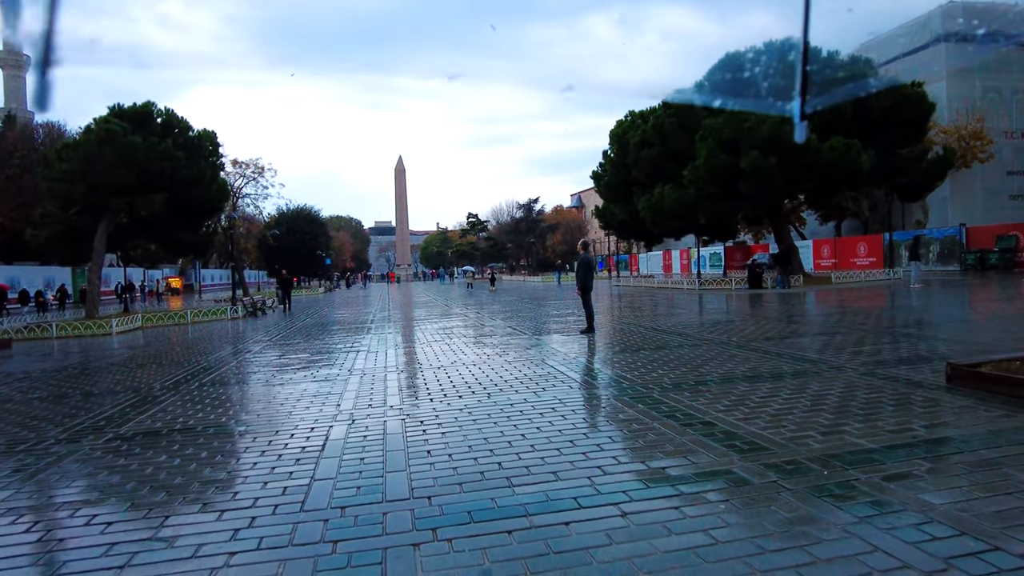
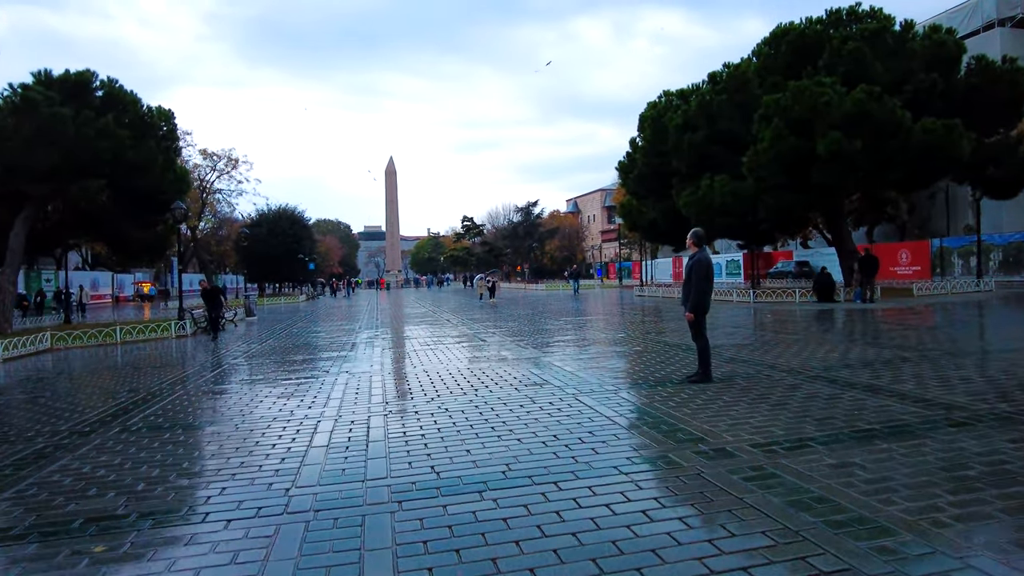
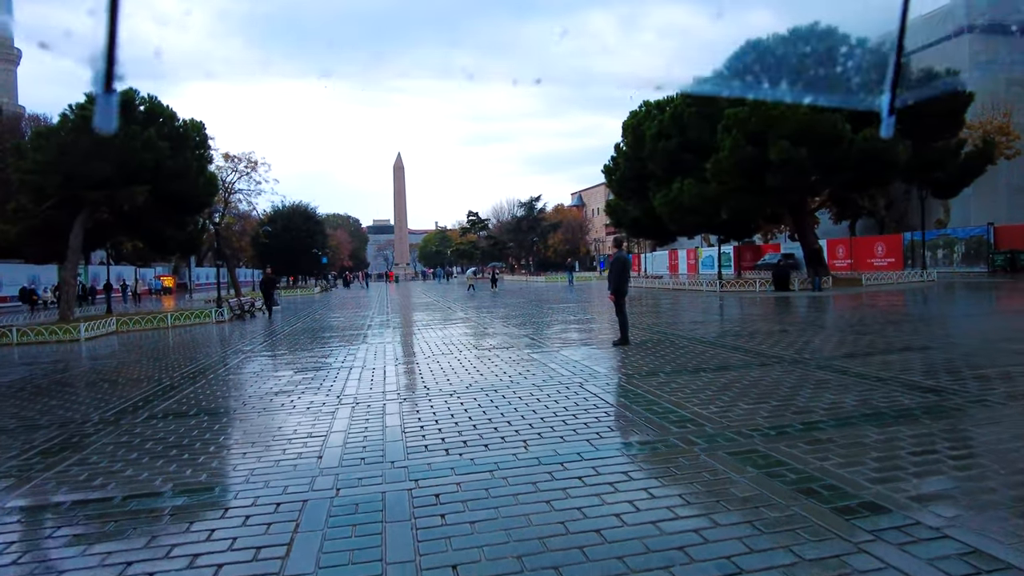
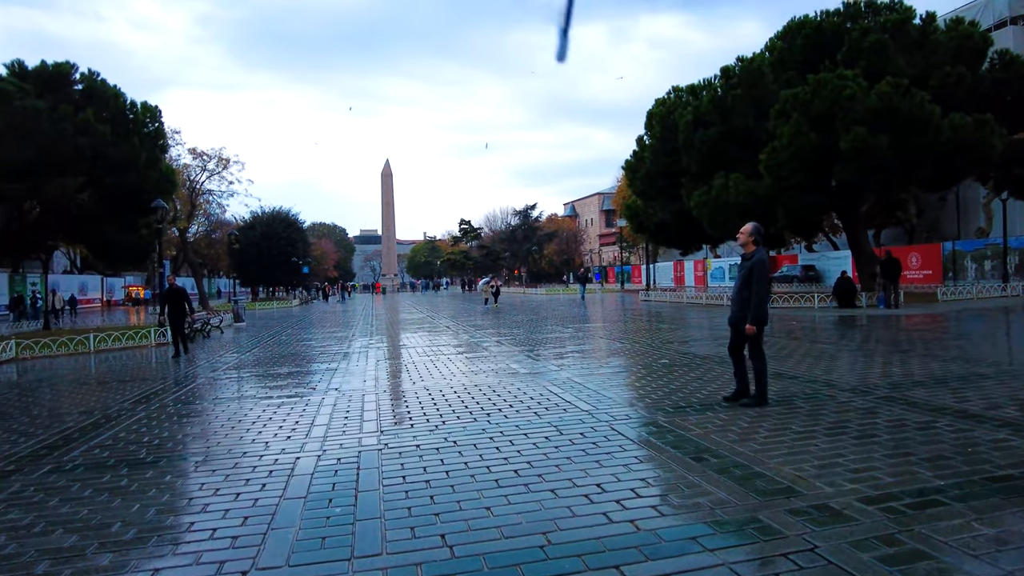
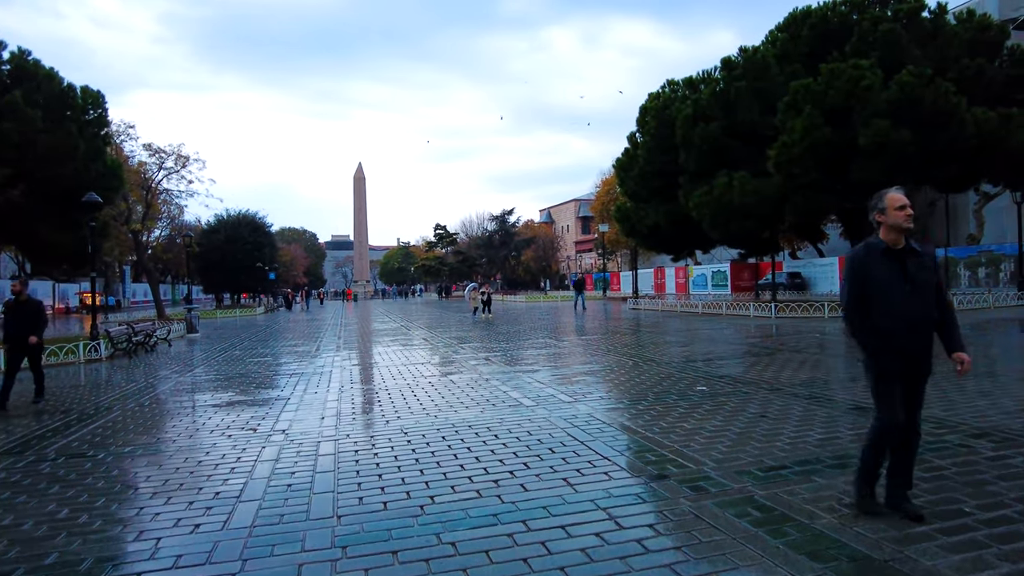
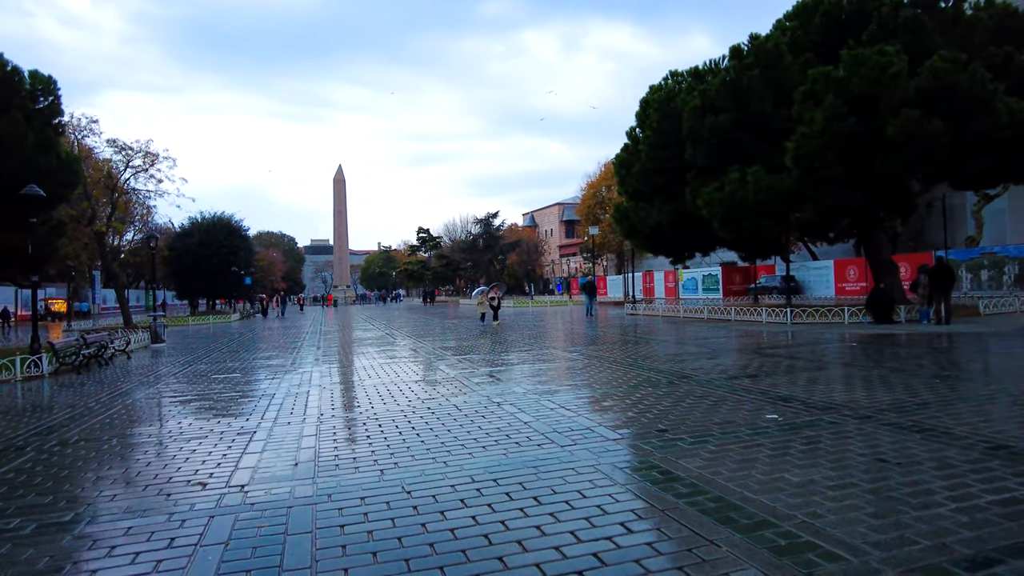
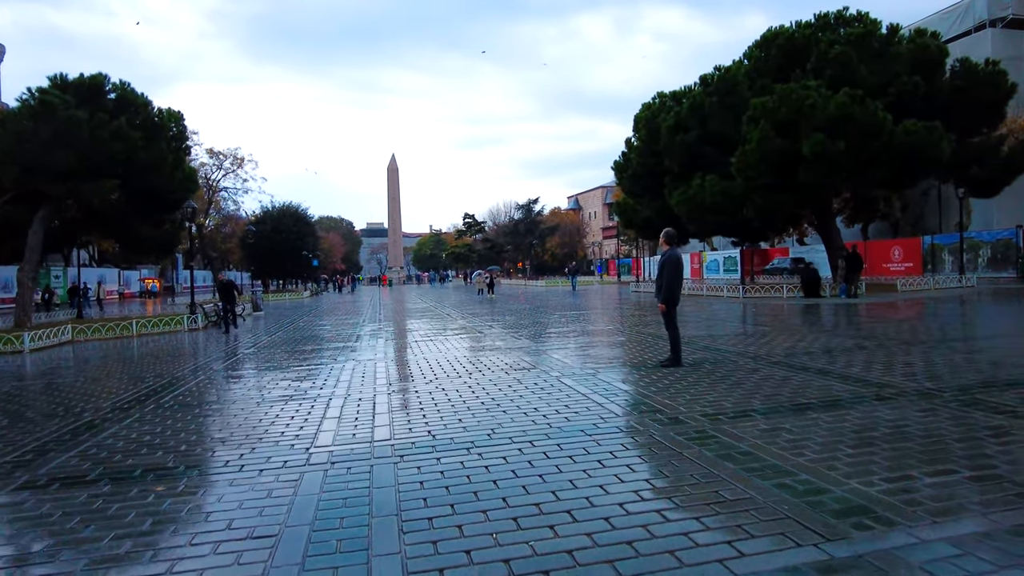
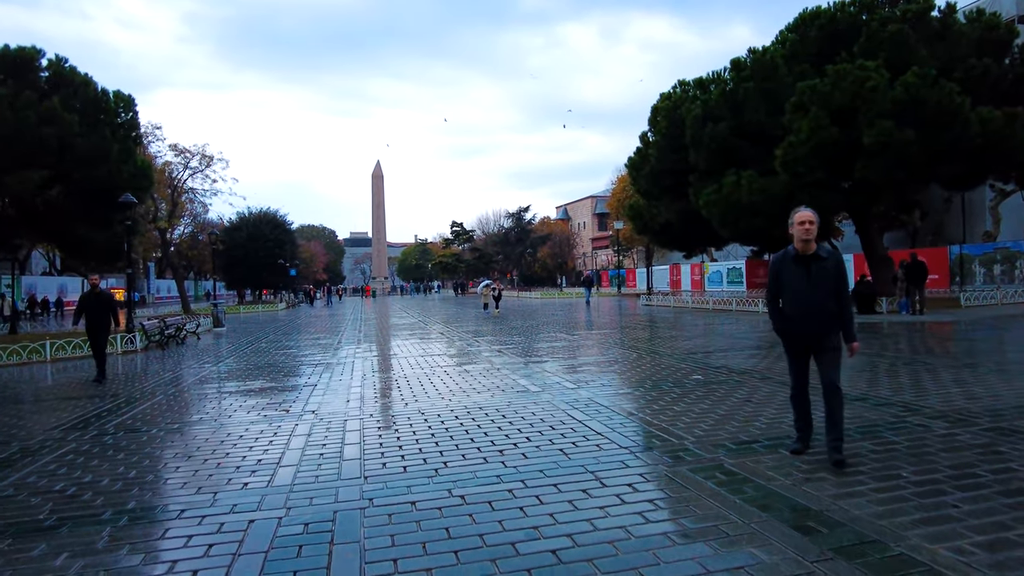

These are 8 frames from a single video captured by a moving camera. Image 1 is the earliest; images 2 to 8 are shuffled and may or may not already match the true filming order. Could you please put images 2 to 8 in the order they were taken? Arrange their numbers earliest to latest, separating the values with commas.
3, 7, 2, 4, 8, 5, 6
